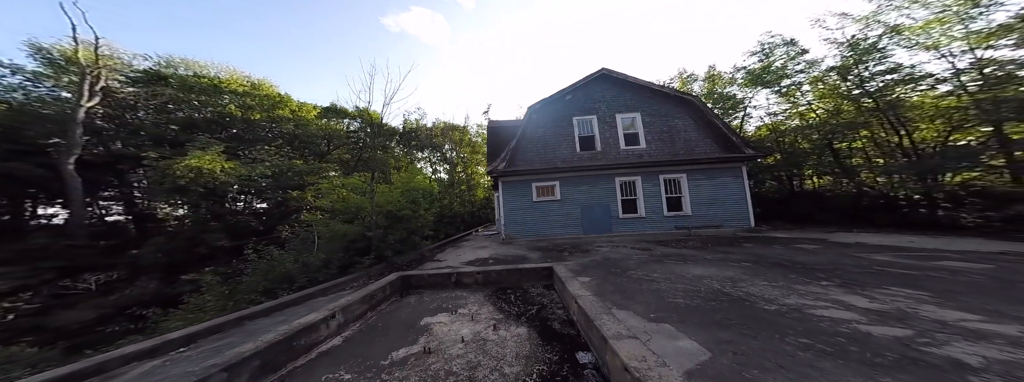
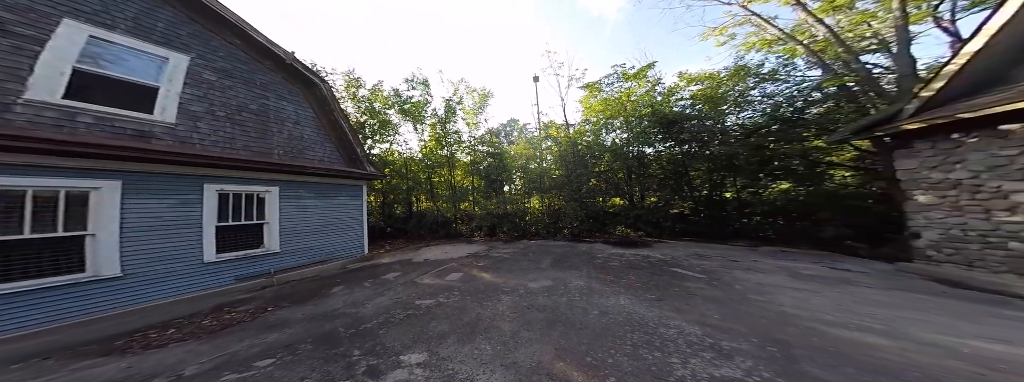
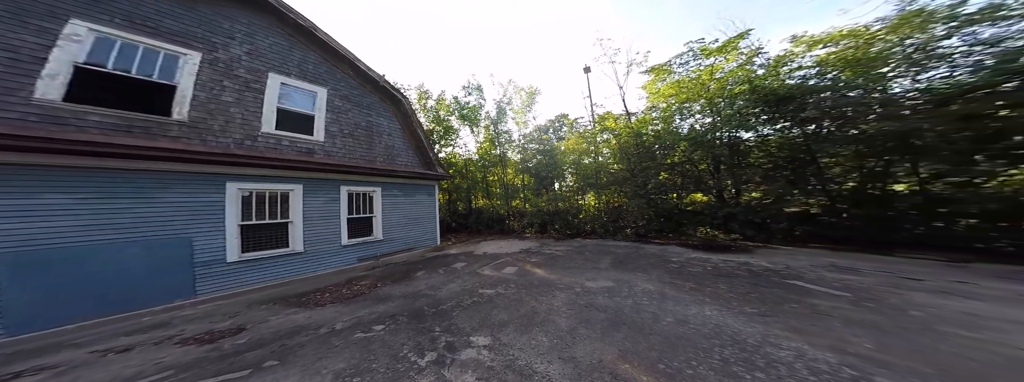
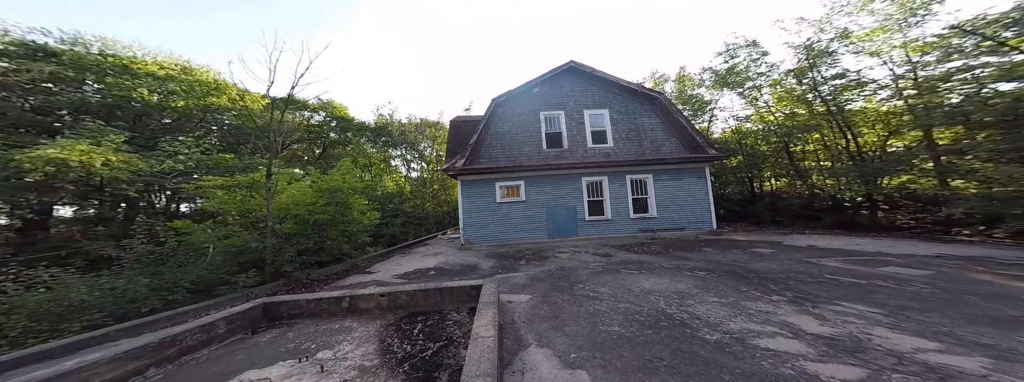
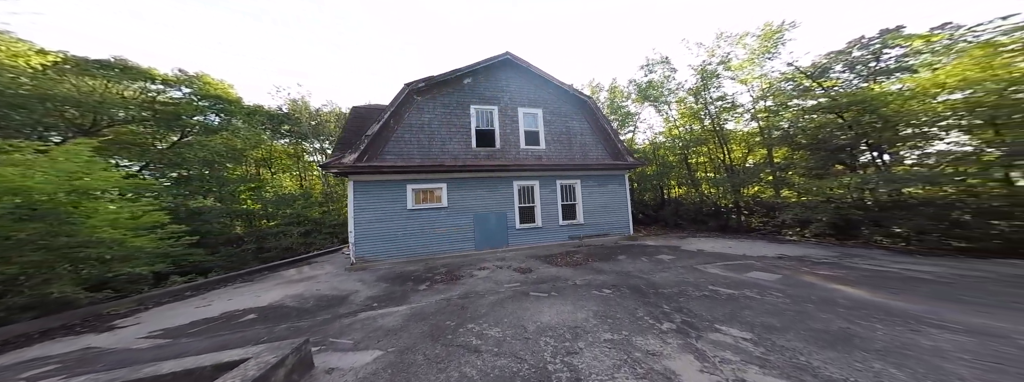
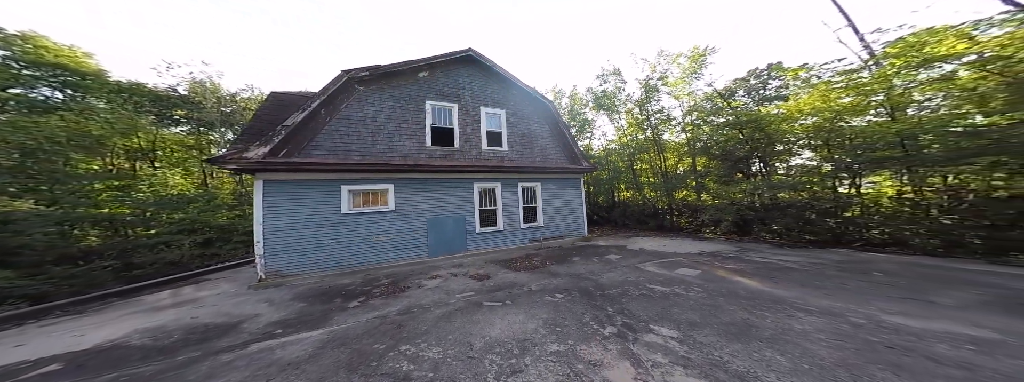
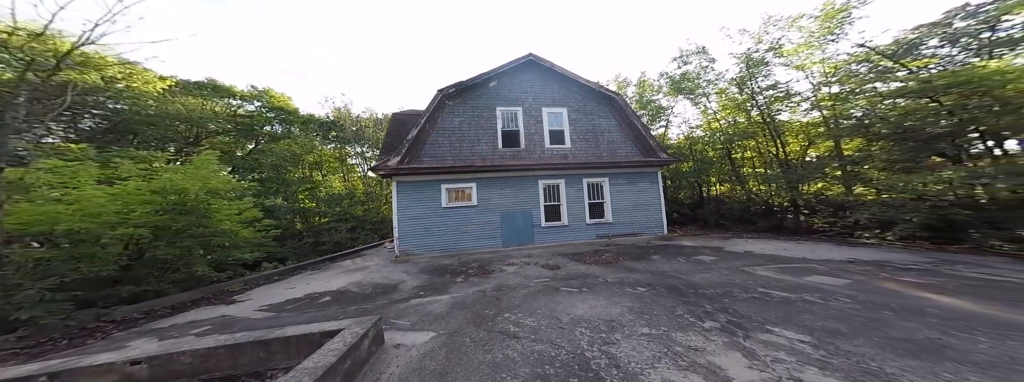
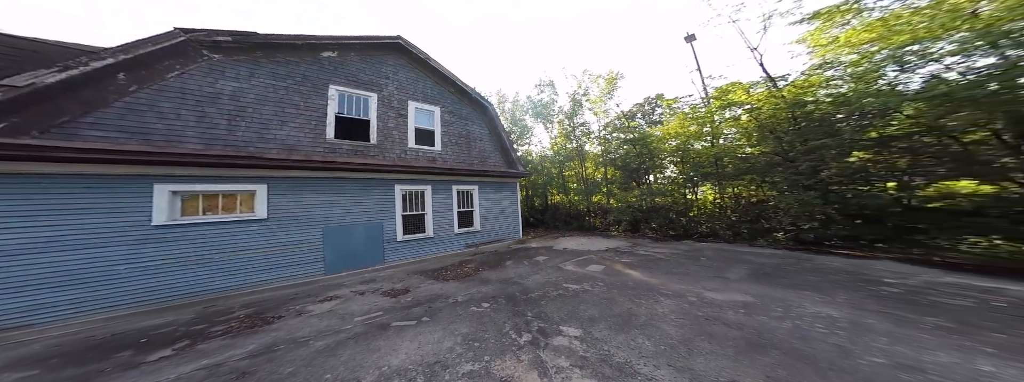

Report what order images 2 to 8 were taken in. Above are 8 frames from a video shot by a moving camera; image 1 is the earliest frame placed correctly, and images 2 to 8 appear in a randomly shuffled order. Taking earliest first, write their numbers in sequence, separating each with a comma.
4, 7, 5, 6, 8, 3, 2
